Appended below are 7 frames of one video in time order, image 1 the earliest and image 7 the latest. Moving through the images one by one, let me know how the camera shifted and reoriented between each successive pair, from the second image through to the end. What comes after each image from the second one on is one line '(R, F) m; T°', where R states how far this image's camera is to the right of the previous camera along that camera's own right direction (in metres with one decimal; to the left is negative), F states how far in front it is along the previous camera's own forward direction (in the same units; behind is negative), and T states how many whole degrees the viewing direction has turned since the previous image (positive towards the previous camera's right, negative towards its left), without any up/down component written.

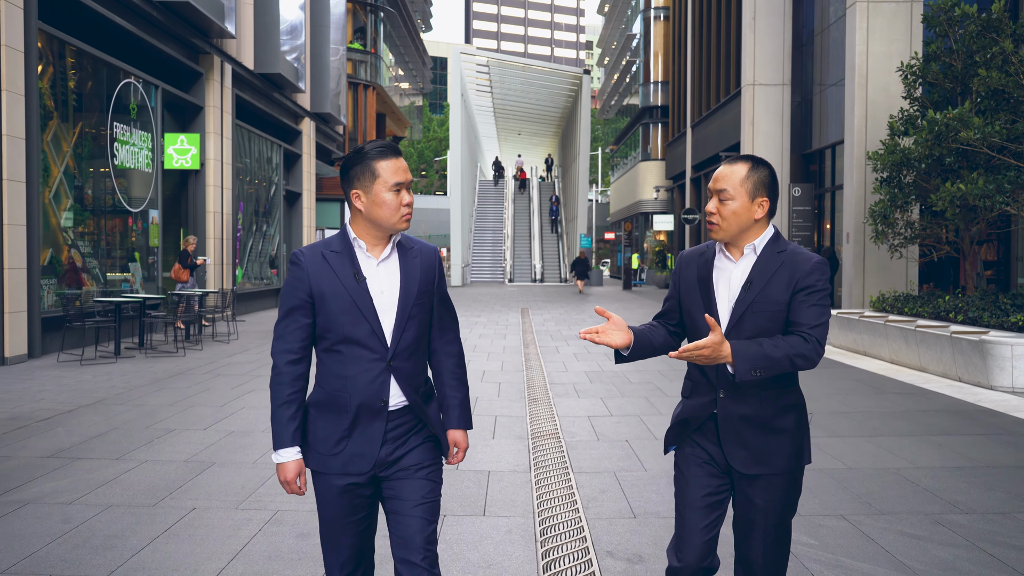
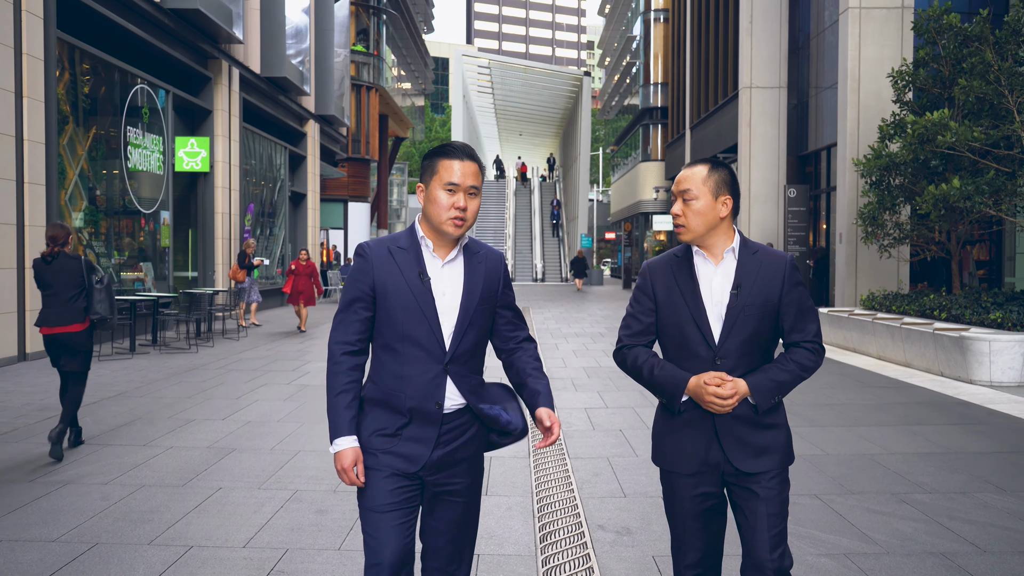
(0.0, -0.4) m; 0°
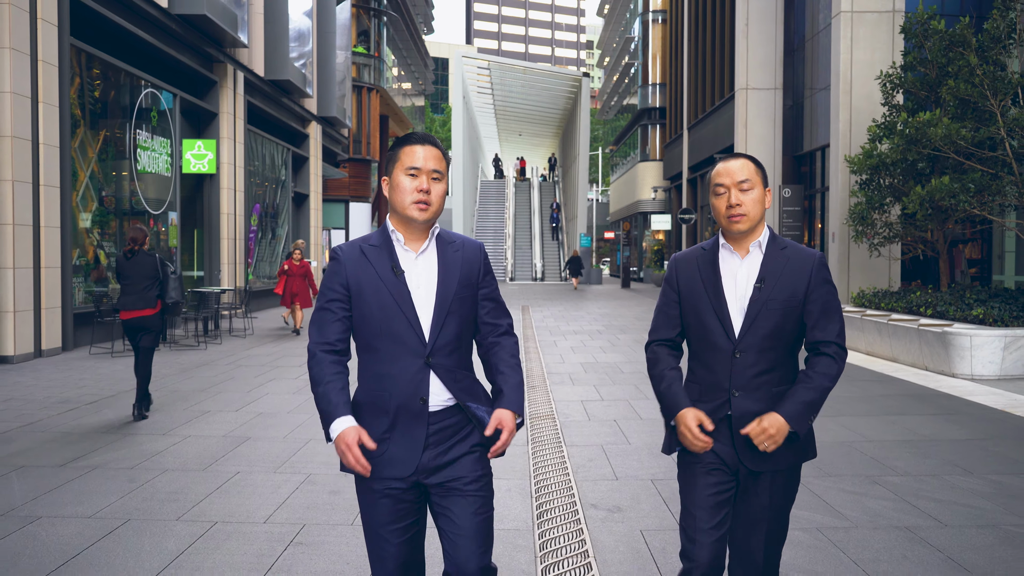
(0.0, -0.4) m; 0°
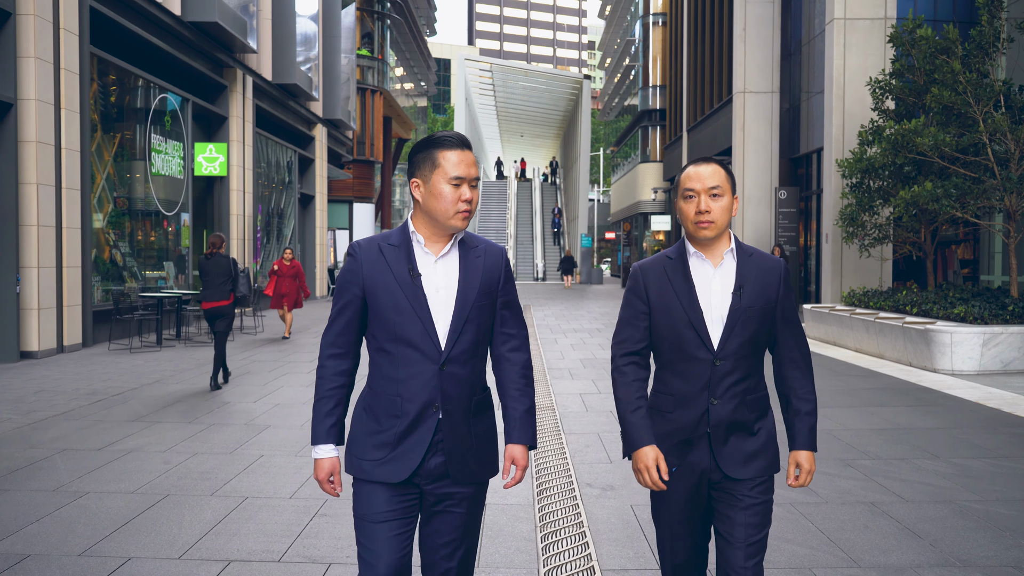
(0.0, -0.5) m; 0°
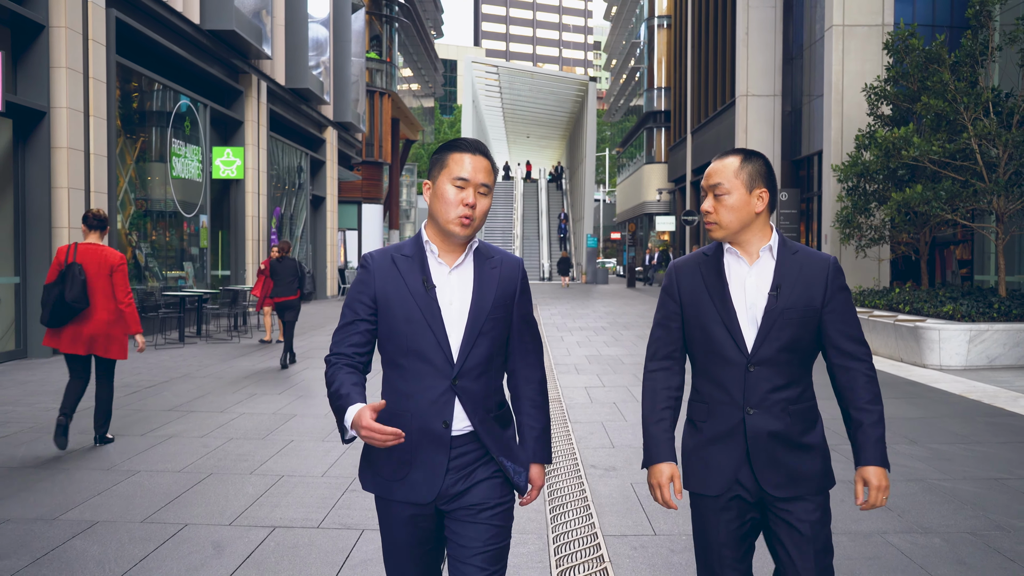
(0.0, -0.5) m; 0°
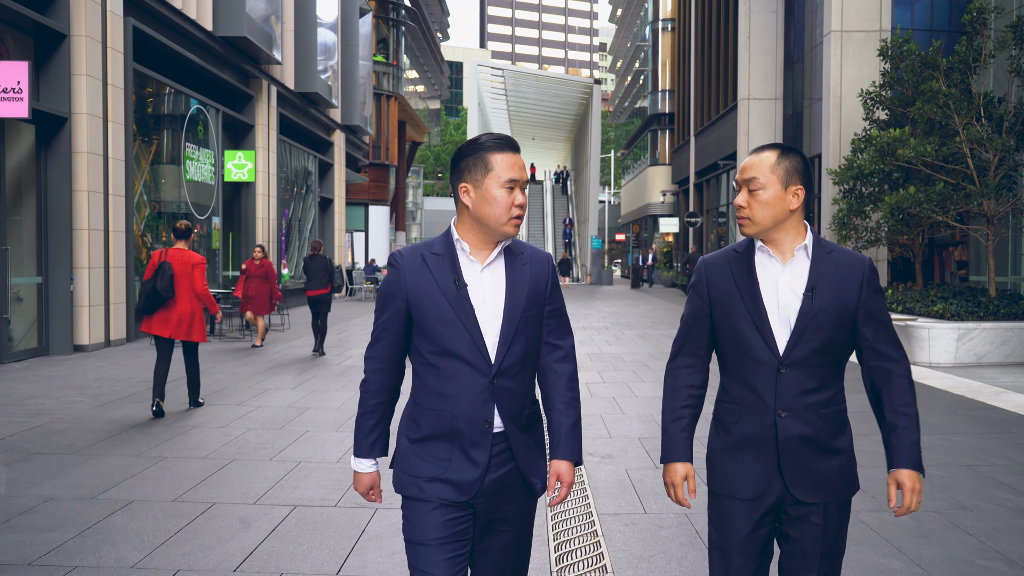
(0.0, -0.4) m; 0°
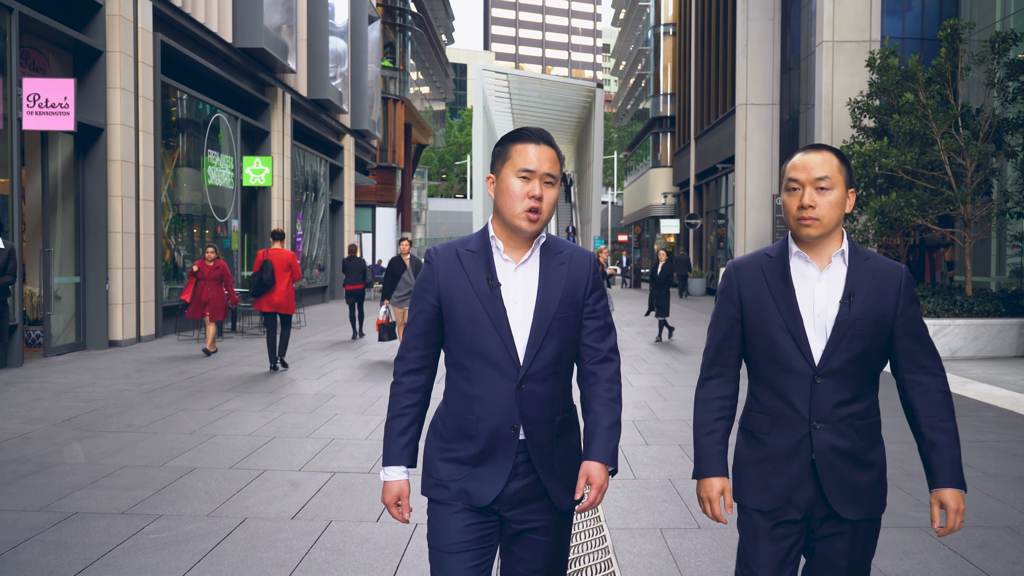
(0.0, -0.8) m; 0°
